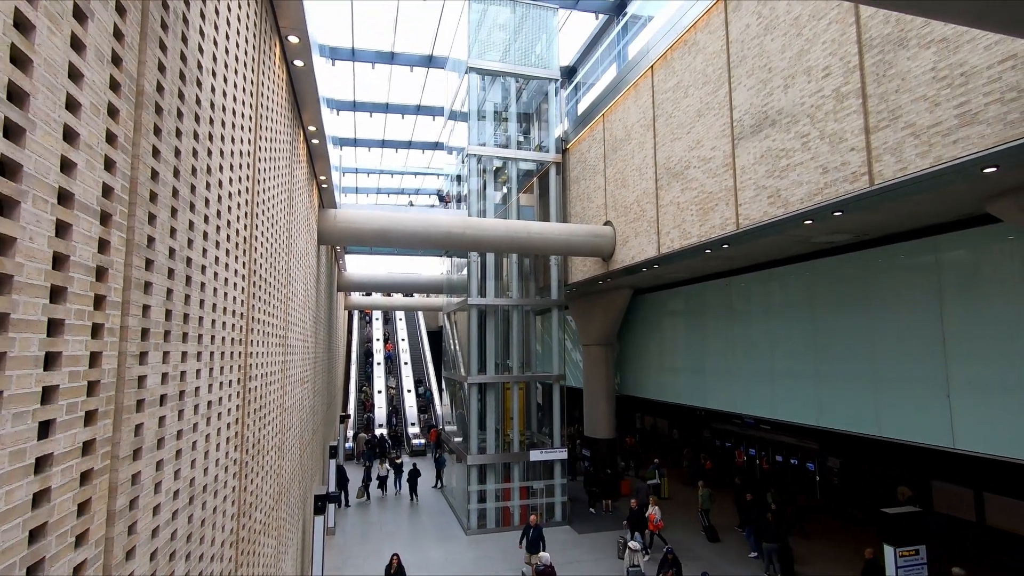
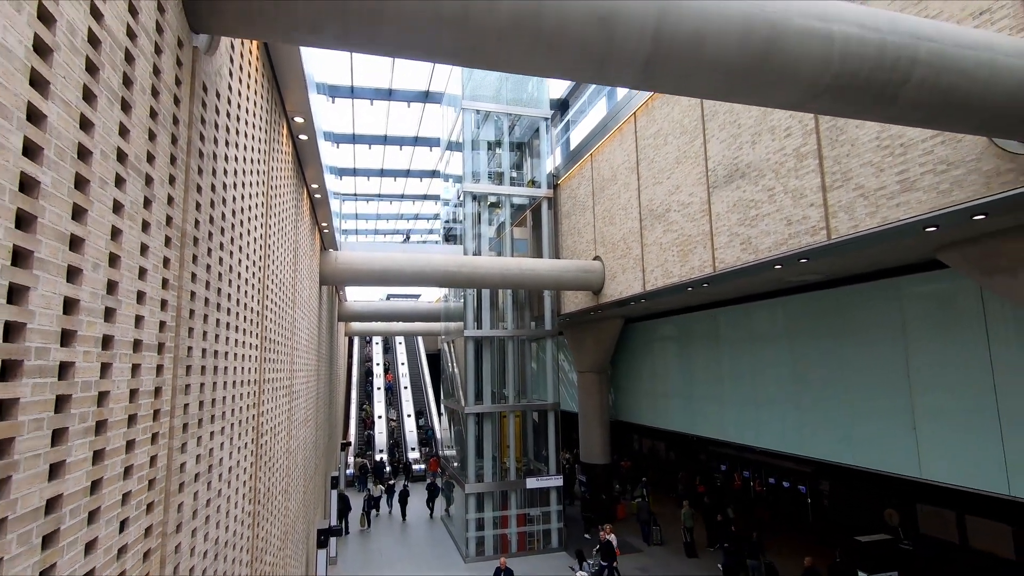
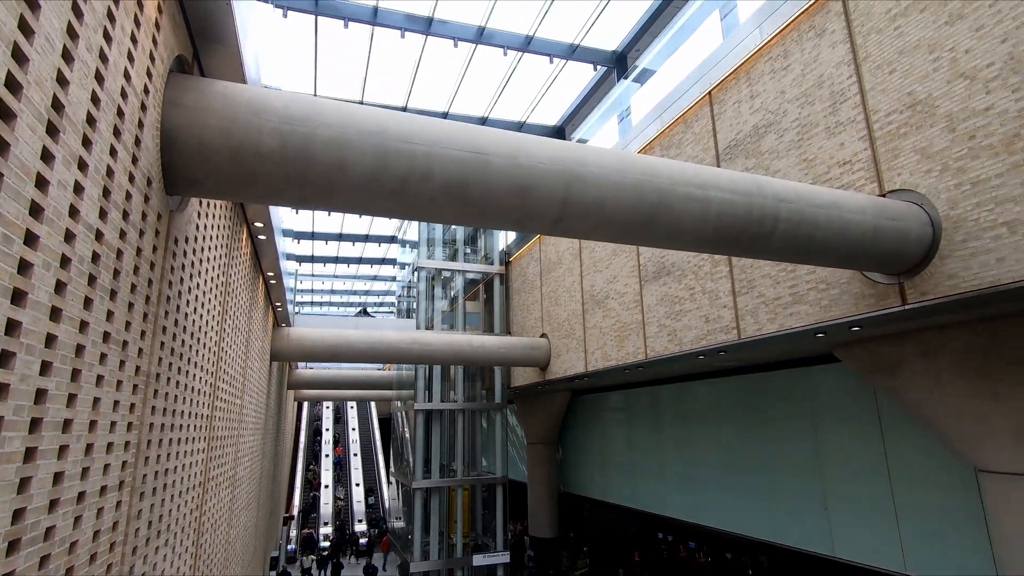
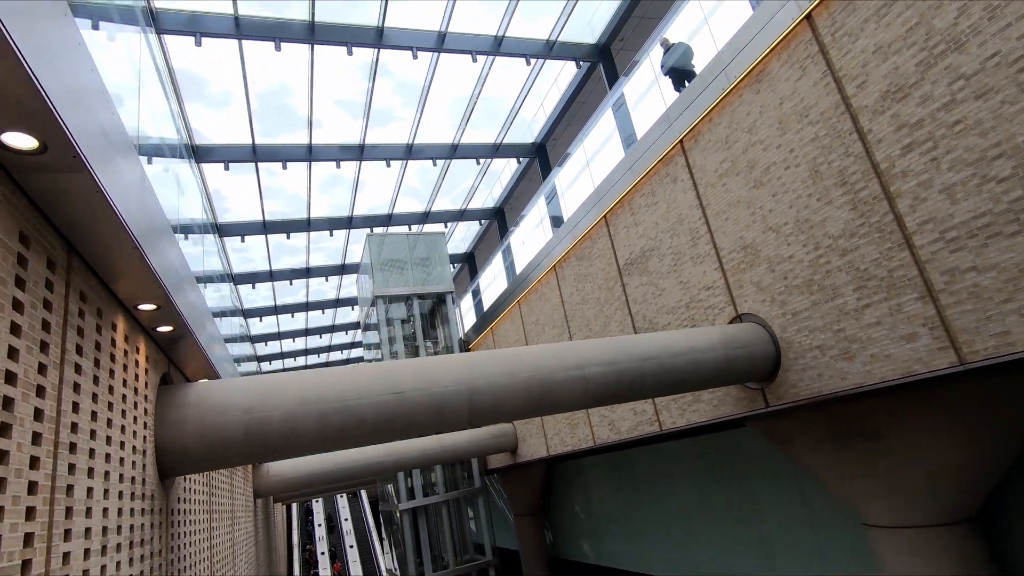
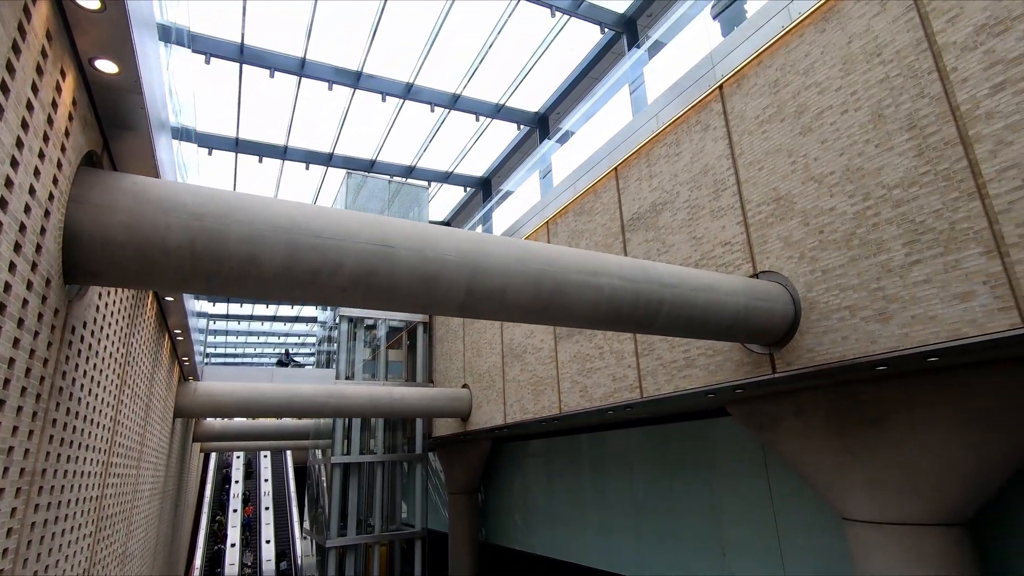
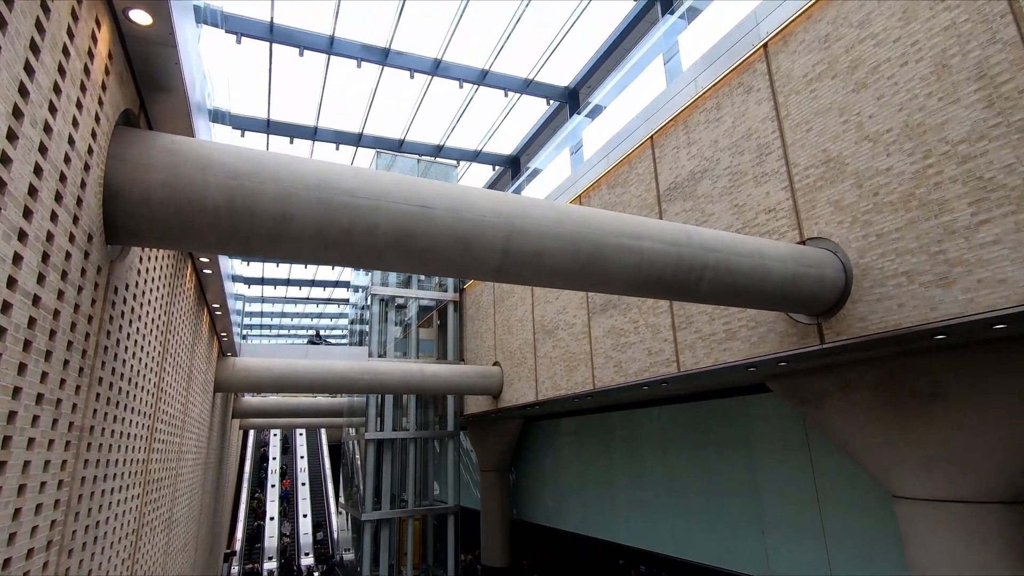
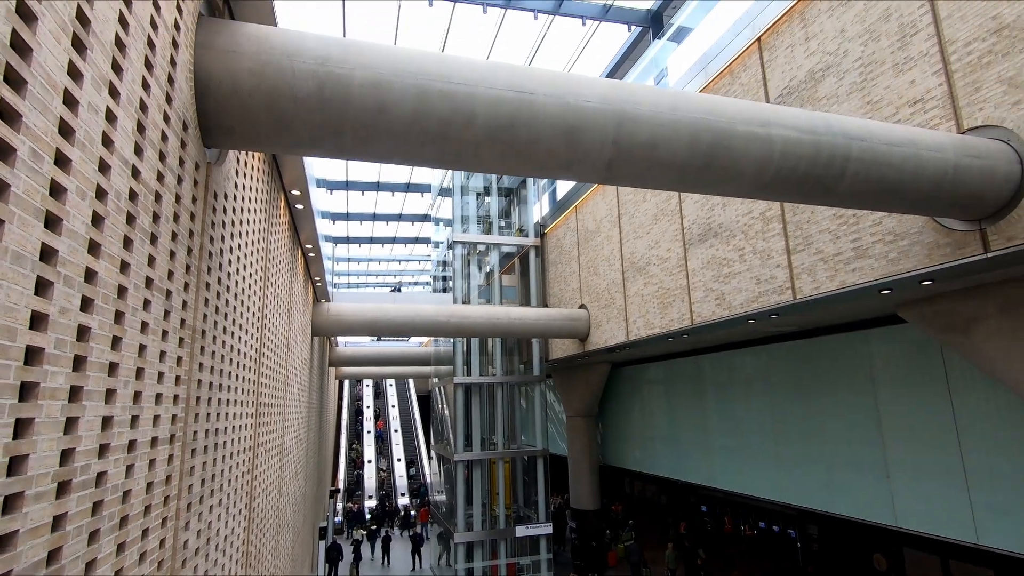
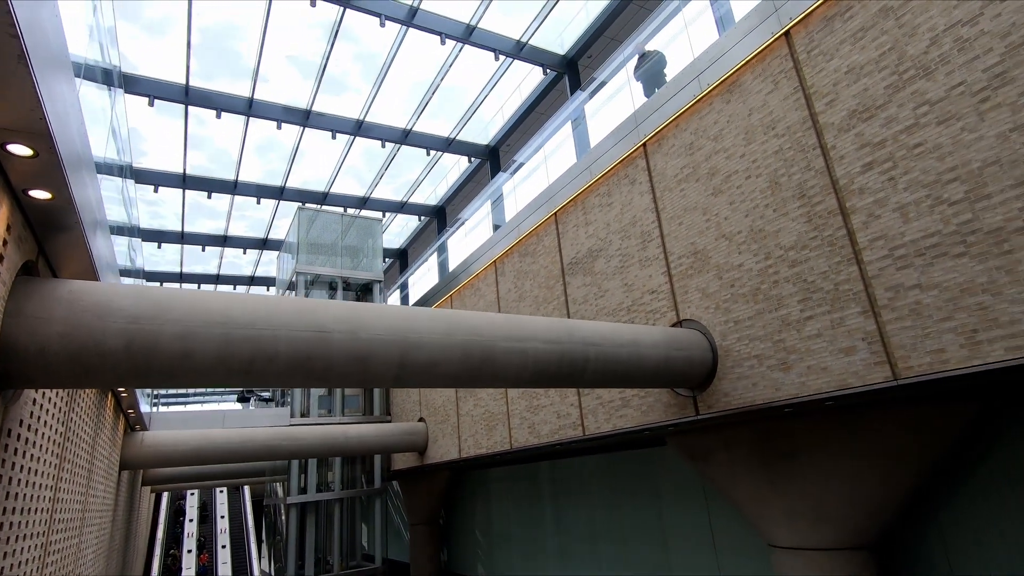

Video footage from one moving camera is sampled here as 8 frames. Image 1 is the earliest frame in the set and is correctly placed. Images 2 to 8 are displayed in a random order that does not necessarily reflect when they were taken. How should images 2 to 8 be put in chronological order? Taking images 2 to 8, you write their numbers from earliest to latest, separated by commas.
2, 7, 3, 6, 5, 8, 4
